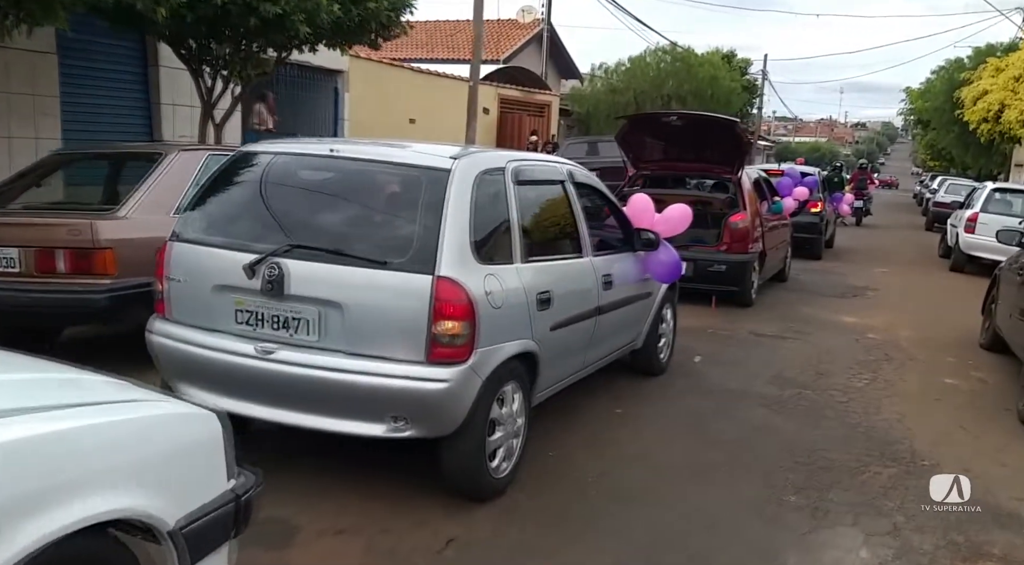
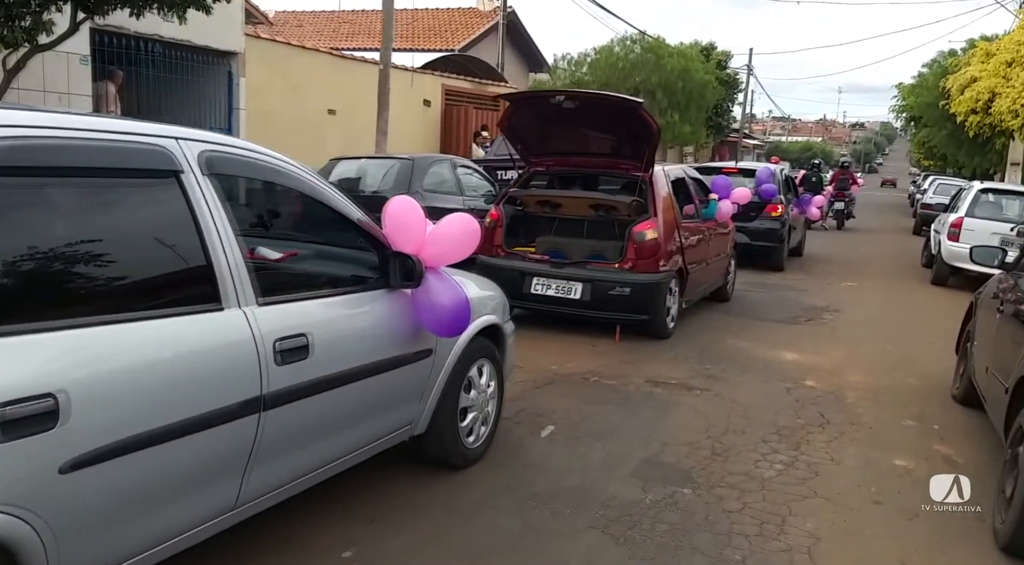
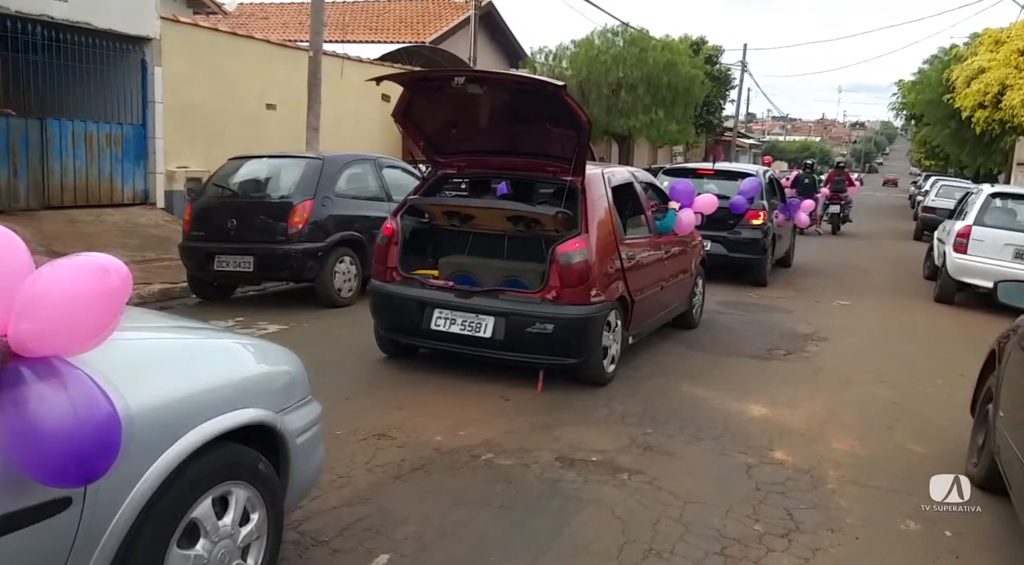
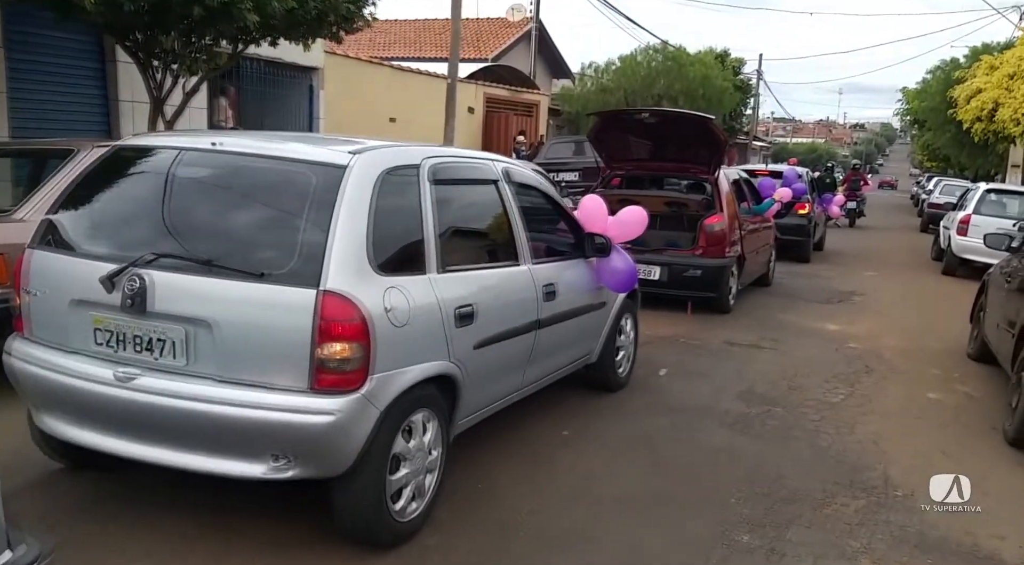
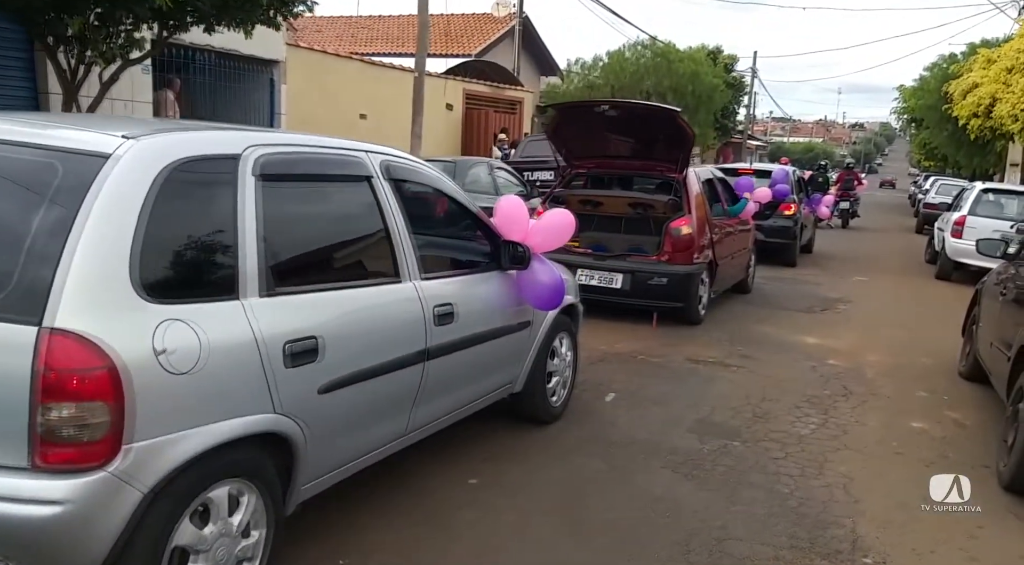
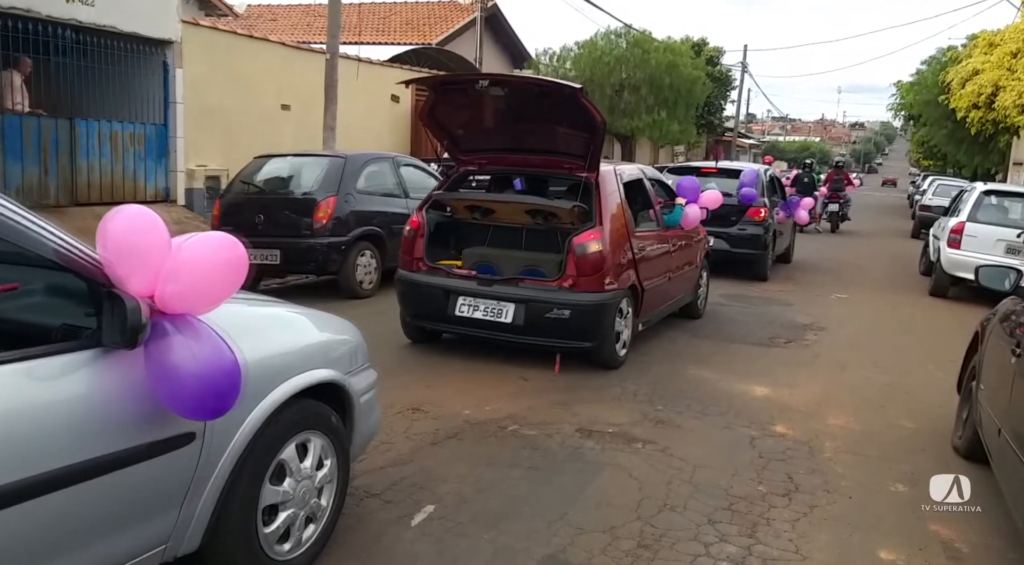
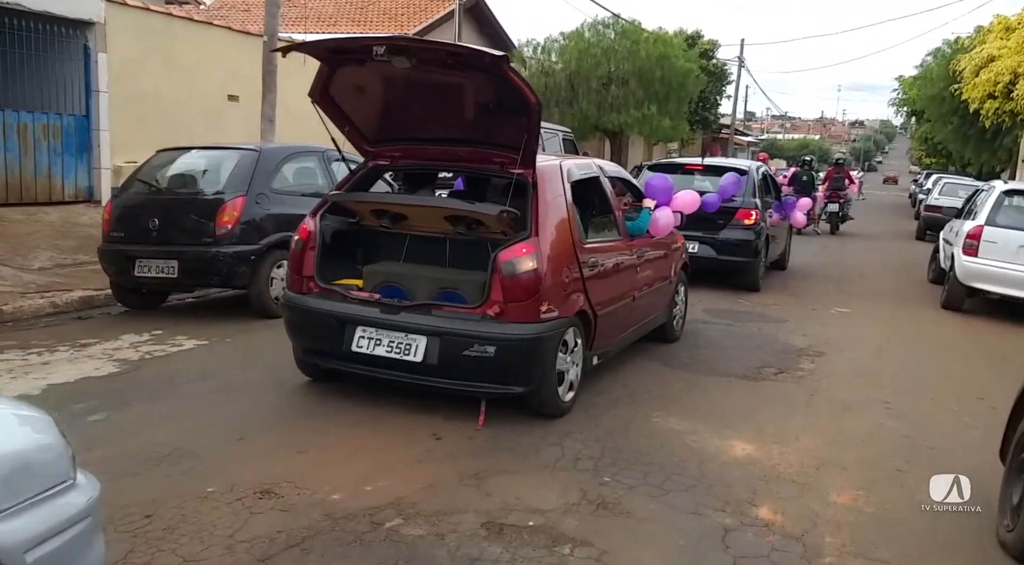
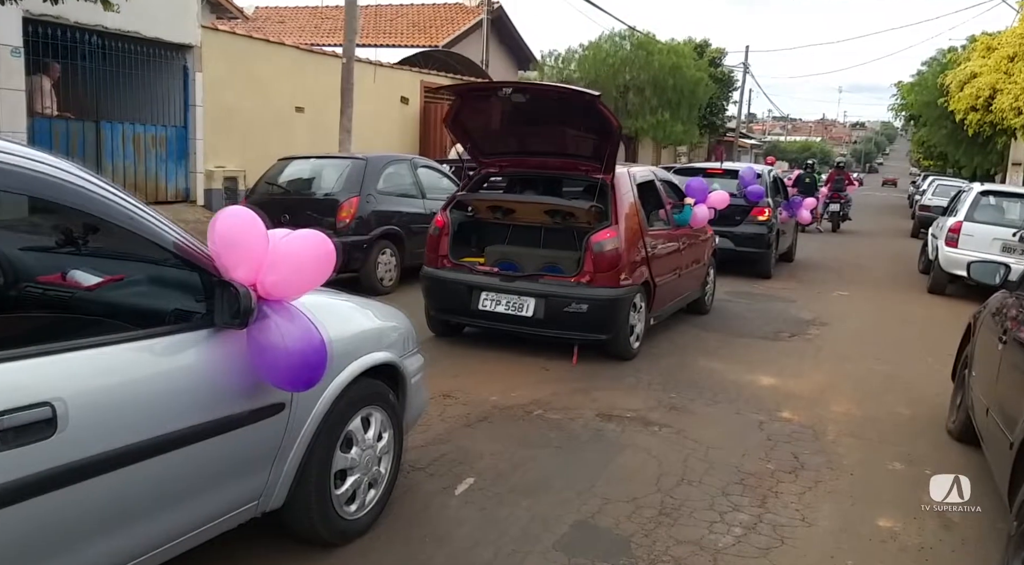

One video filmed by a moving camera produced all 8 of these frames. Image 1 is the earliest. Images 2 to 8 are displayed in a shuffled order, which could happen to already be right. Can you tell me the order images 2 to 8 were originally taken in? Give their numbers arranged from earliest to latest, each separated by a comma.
4, 5, 2, 8, 6, 3, 7
